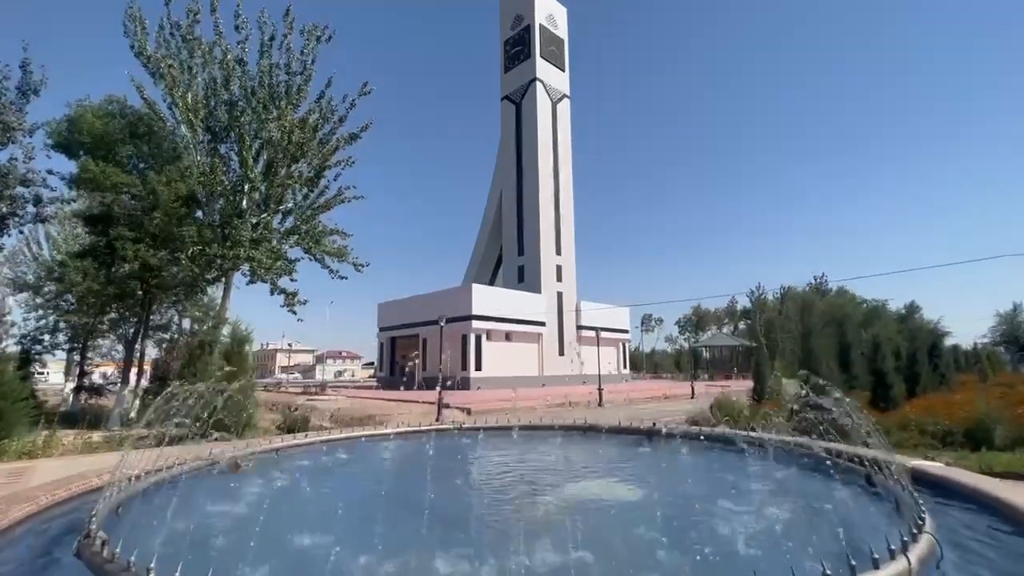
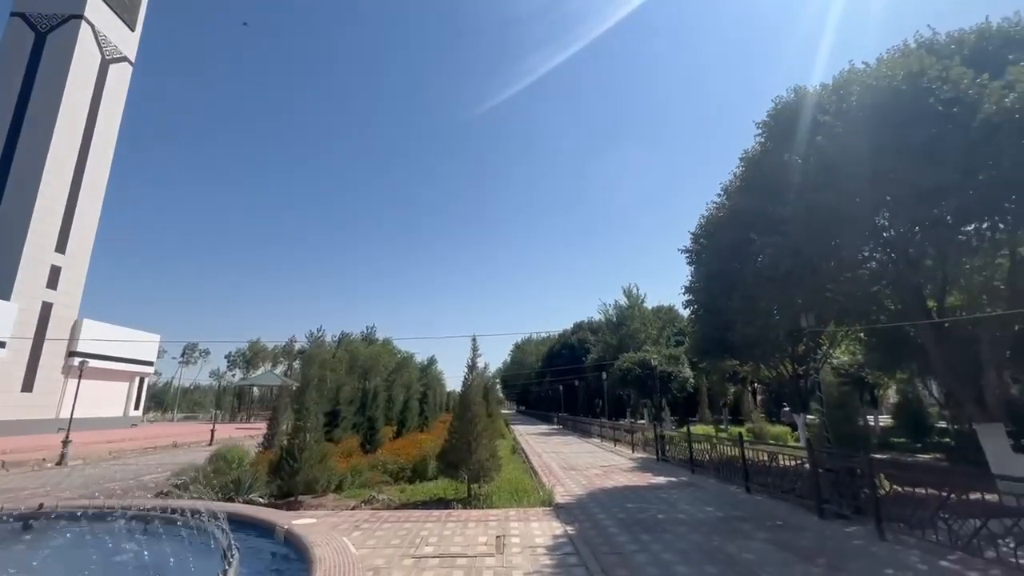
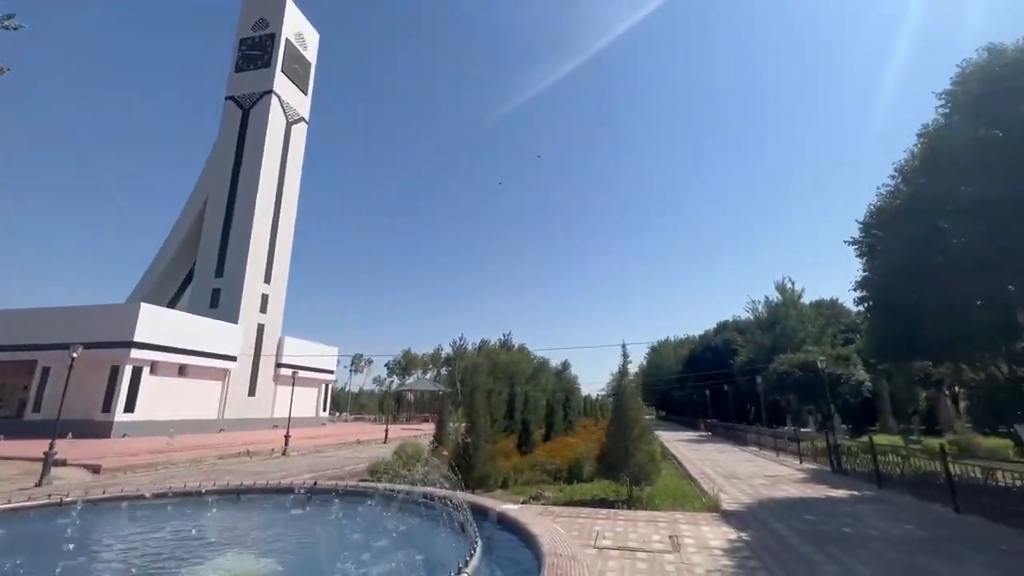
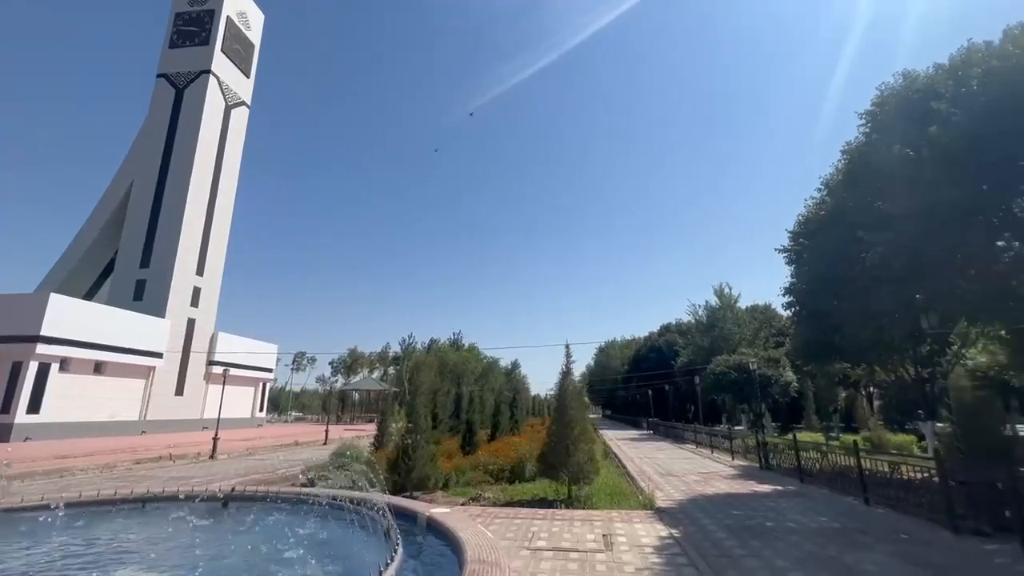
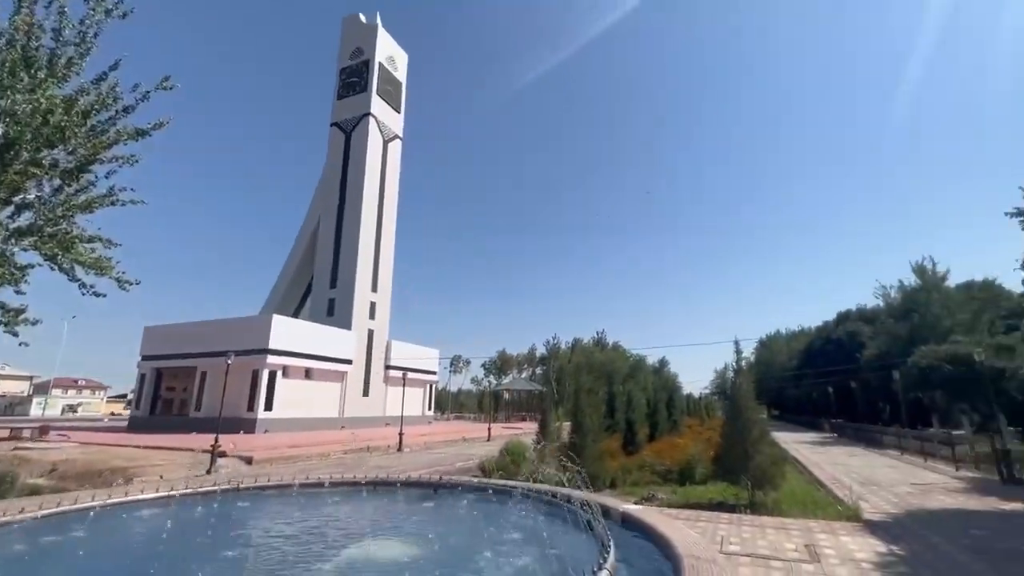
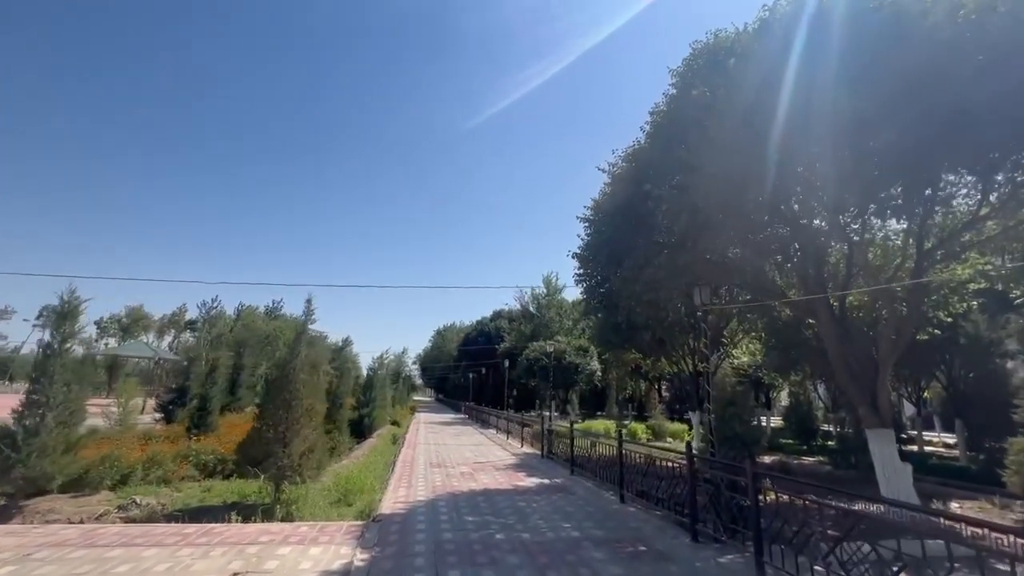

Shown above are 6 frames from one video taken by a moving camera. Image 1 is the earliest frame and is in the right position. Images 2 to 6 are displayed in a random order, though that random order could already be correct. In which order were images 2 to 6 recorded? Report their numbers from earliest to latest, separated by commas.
5, 3, 4, 2, 6
